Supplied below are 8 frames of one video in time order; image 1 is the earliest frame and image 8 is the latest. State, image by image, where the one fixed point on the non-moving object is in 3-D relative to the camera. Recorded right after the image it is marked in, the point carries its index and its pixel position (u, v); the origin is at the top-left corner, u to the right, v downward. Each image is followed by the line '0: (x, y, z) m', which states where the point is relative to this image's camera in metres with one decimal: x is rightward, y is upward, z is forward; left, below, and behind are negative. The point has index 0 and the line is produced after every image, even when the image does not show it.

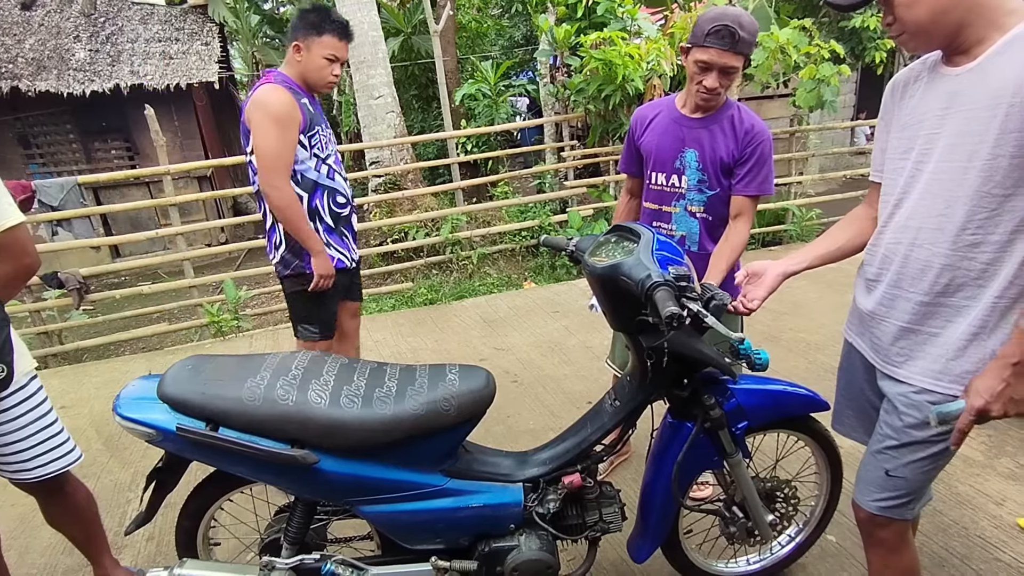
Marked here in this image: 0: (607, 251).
0: (+0.3, +0.1, +1.8) m
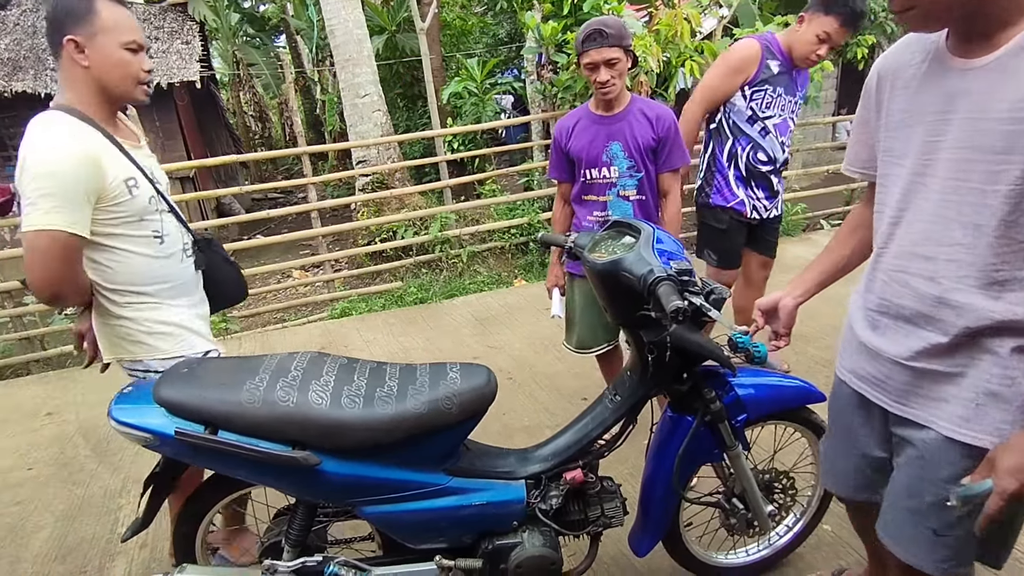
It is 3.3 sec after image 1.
0: (+0.3, +0.1, +1.8) m
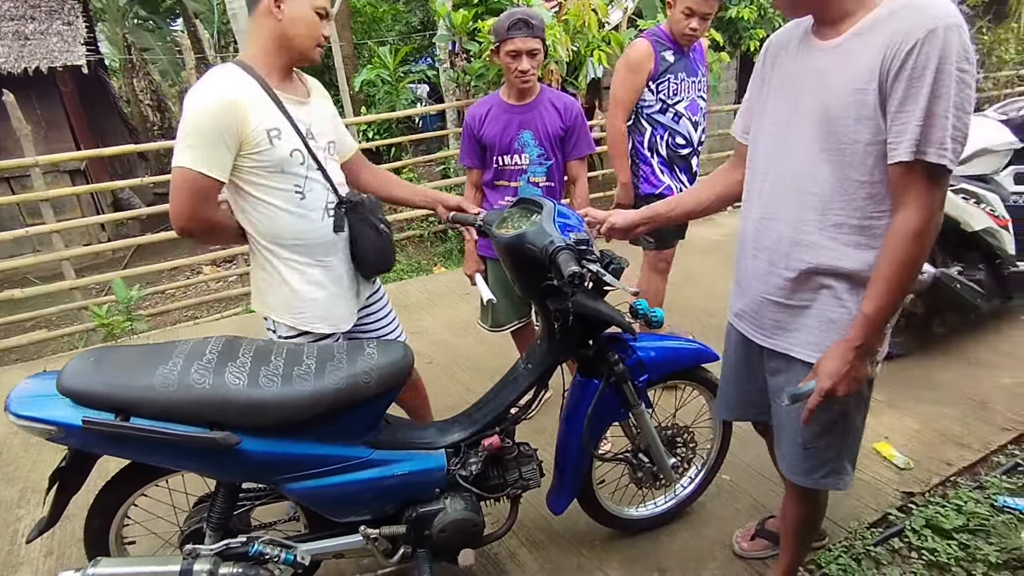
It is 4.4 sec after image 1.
0: (0.0, +0.2, +1.9) m
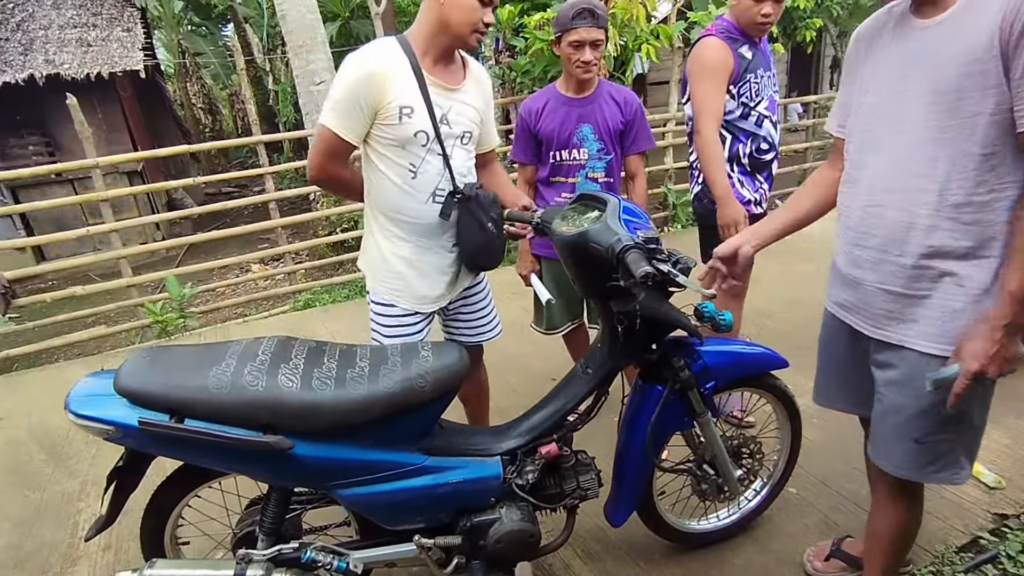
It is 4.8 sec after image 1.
0: (+0.2, +0.2, +1.8) m
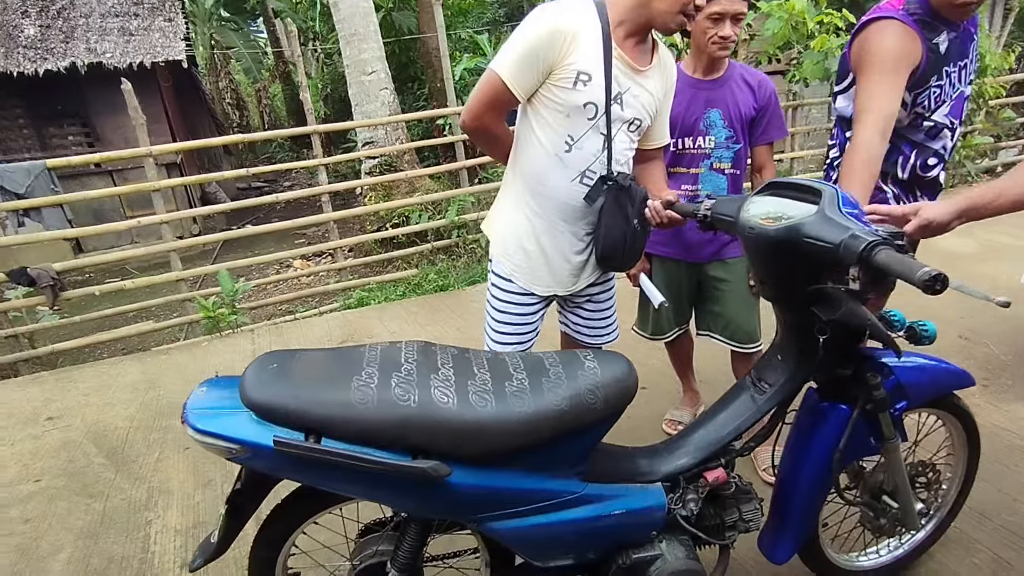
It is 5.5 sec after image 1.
0: (+0.7, +0.2, +1.5) m
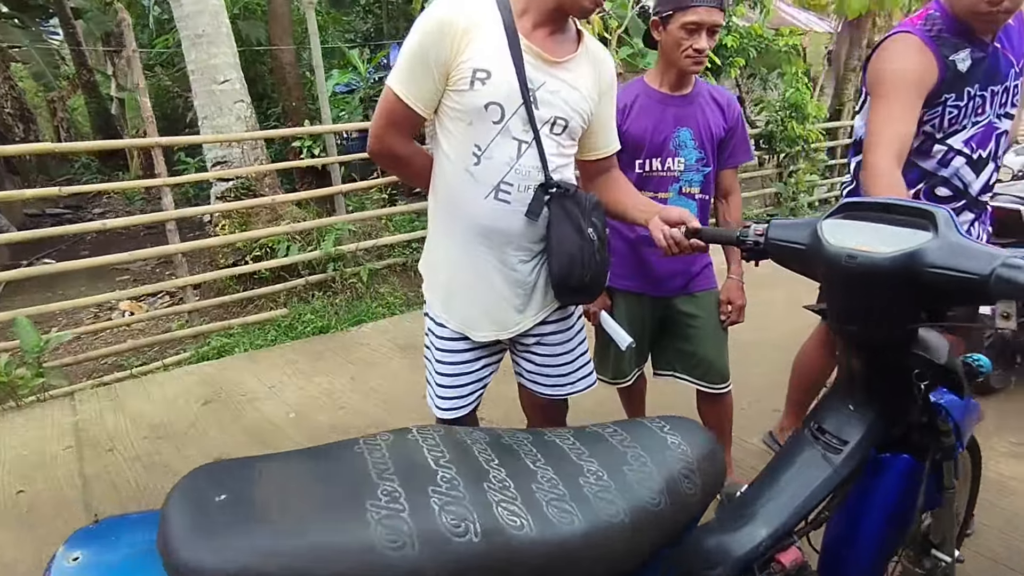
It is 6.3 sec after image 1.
0: (+0.7, +0.1, +1.2) m
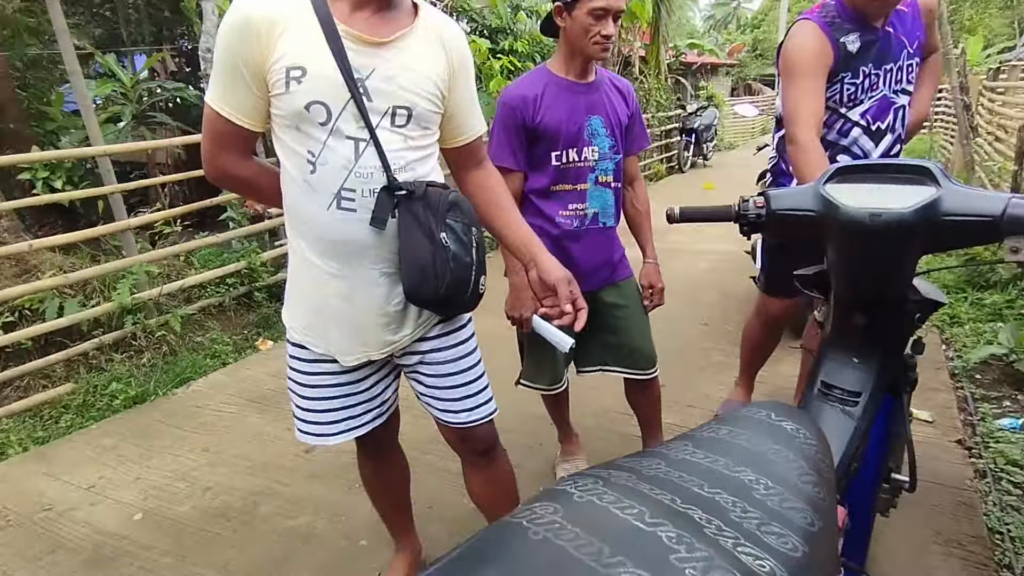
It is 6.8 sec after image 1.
0: (+0.8, +0.2, +1.3) m
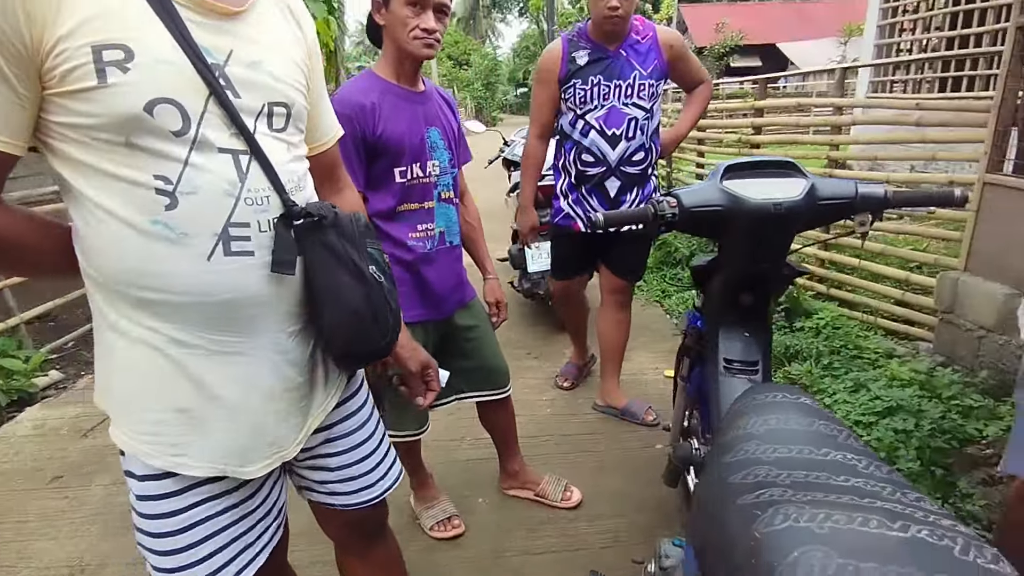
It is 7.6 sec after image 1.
0: (+0.7, +0.3, +1.5) m
